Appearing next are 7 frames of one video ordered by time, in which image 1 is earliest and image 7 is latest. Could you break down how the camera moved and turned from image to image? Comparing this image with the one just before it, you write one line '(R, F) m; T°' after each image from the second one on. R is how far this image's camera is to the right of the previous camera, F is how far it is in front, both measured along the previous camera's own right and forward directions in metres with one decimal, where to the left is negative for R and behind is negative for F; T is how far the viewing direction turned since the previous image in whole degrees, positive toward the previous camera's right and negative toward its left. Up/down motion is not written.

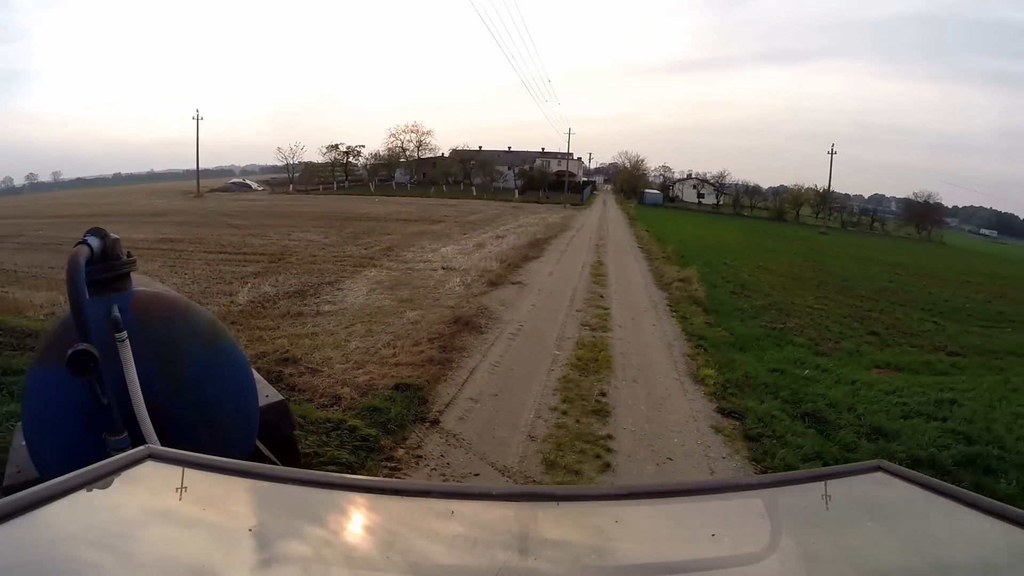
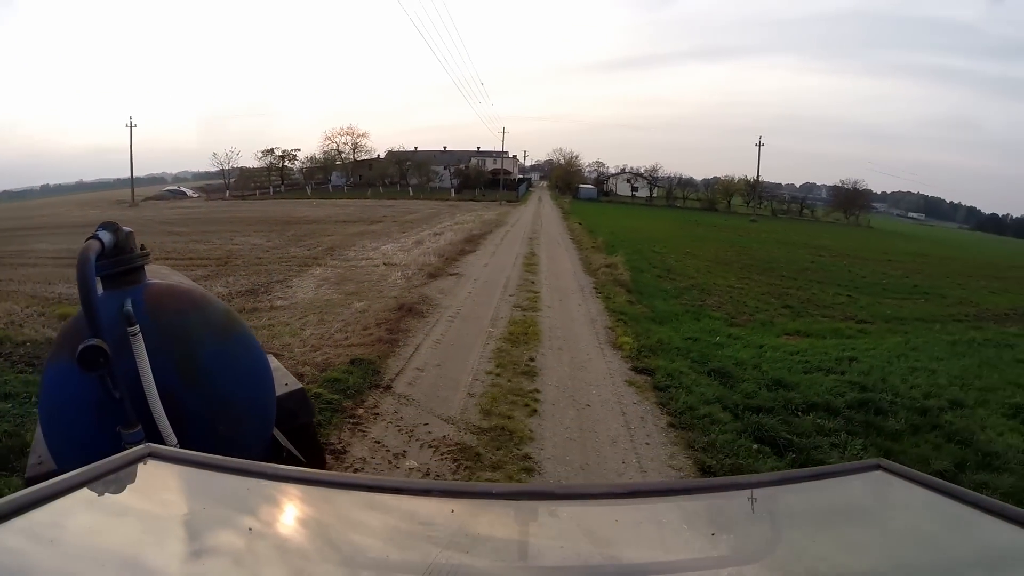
(+0.2, -0.1) m; +4°
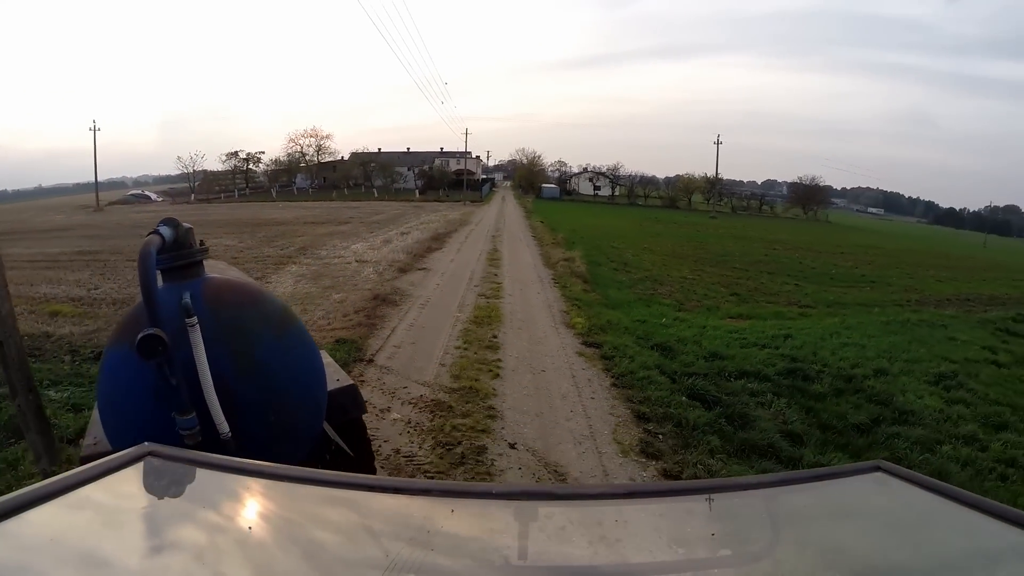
(+0.1, -0.1) m; +2°
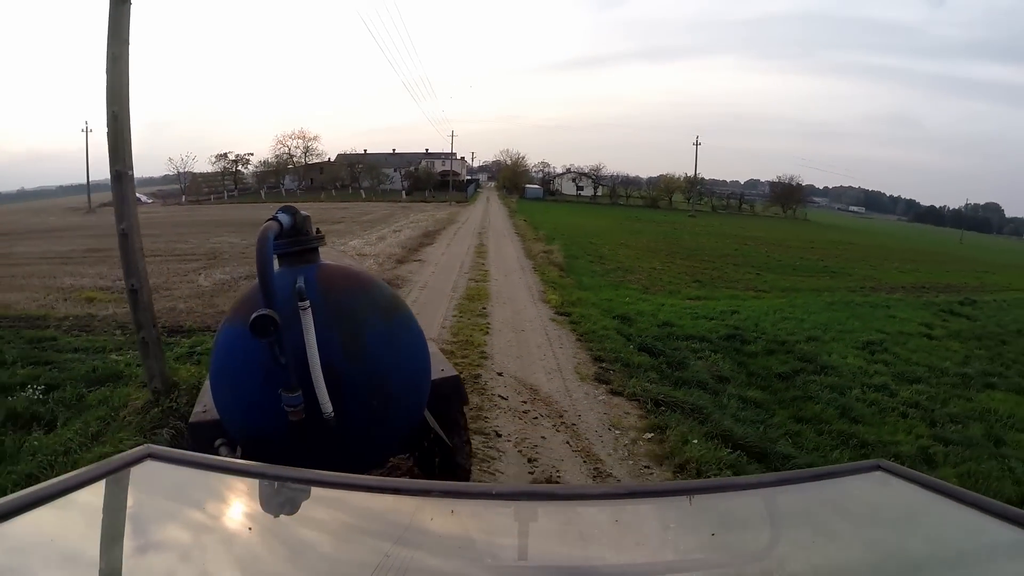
(+0.1, -0.1) m; +1°
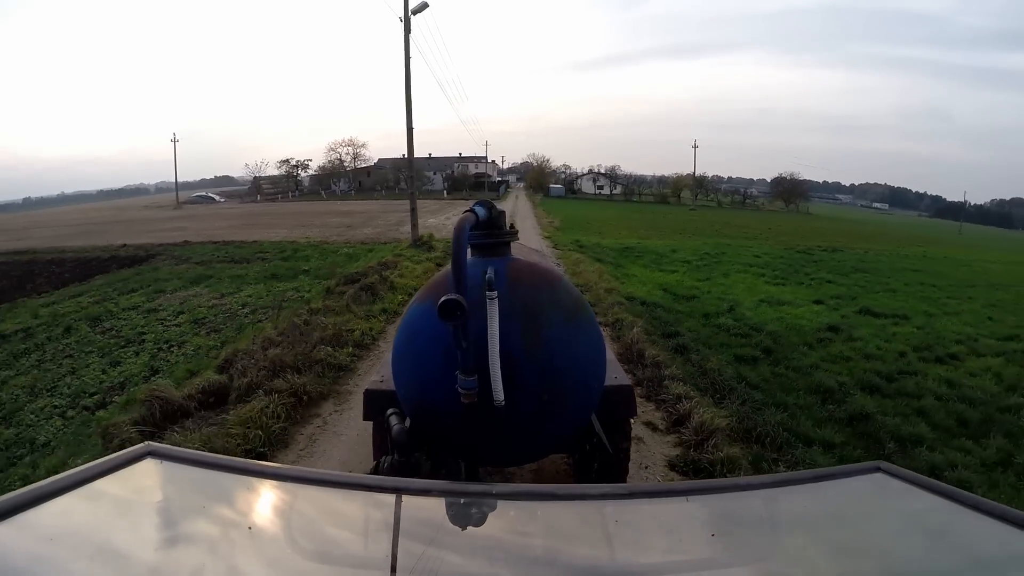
(-0.1, -0.8) m; -2°
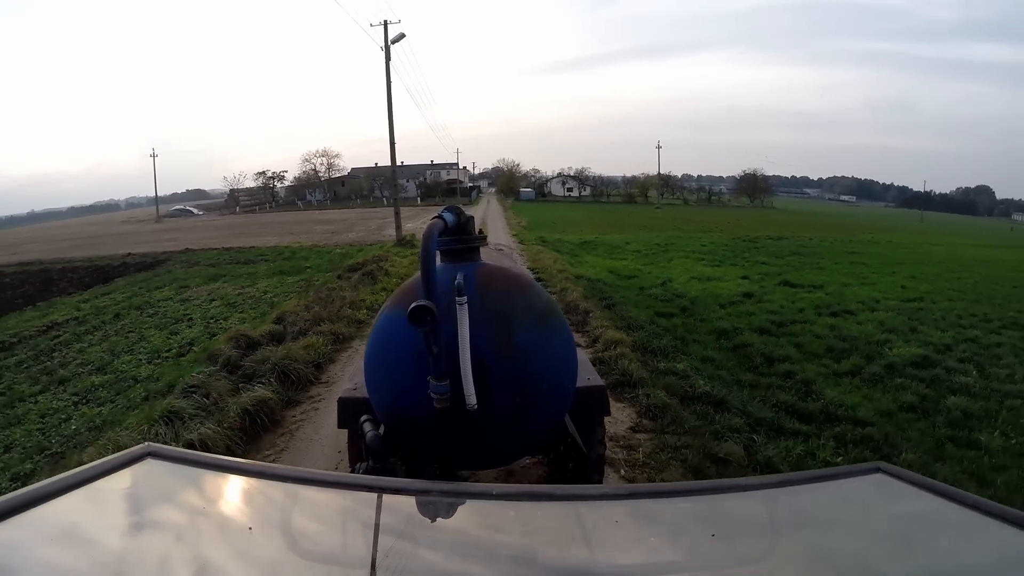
(+0.1, -0.2) m; +2°
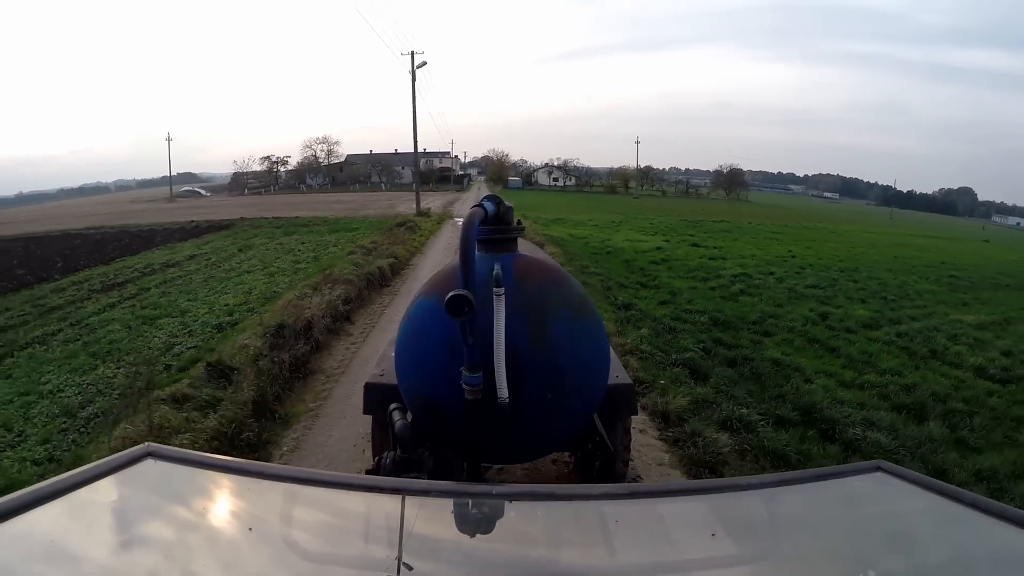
(+0.1, -0.5) m; +1°
